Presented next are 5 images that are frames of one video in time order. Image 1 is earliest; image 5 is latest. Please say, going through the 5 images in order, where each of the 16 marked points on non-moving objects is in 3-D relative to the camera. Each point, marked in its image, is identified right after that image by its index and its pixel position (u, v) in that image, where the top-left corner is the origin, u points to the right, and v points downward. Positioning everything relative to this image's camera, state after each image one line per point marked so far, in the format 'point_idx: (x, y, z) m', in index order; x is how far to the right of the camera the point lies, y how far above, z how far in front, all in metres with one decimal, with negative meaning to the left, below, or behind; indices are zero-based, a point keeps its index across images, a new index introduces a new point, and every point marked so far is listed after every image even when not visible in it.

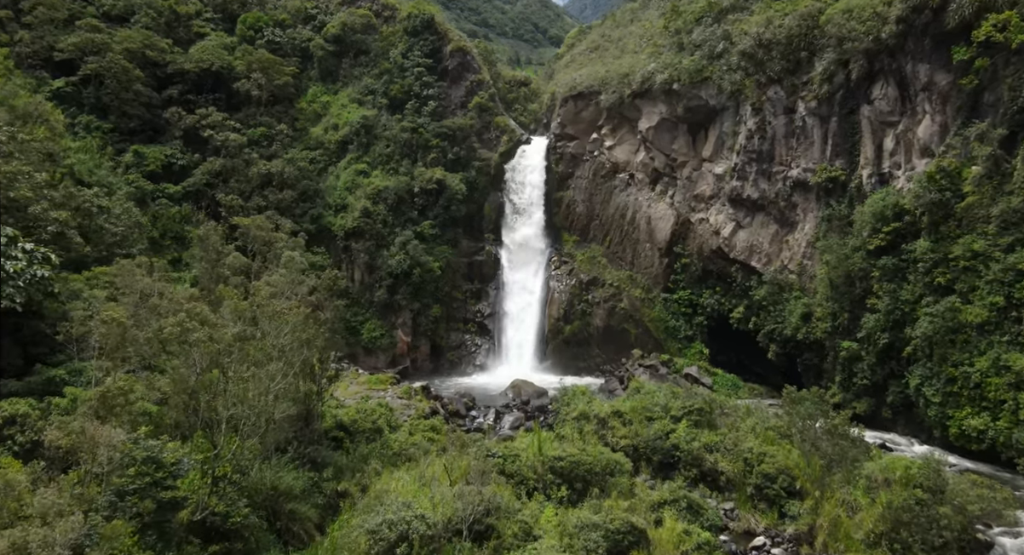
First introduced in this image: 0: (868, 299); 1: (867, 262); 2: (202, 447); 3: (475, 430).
0: (+10.6, -0.6, +18.8) m
1: (+10.6, +0.5, +18.8) m
2: (-5.5, -3.0, +11.2) m
3: (-1.1, -4.6, +18.9) m
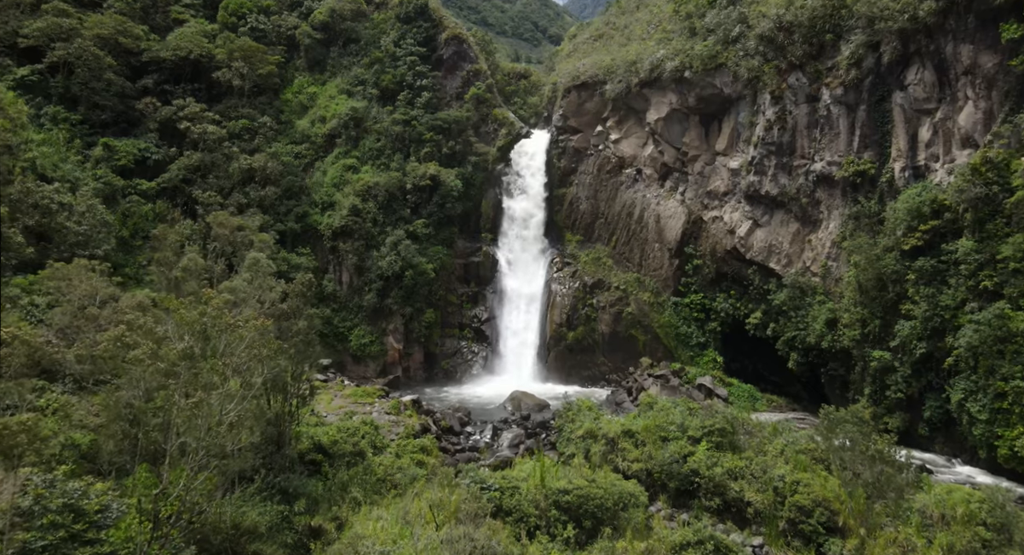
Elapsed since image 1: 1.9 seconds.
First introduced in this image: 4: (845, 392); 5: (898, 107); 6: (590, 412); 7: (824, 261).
0: (+10.6, -0.7, +17.0) m
1: (+10.5, +0.4, +17.1) m
2: (-5.5, -3.1, +9.4) m
3: (-1.1, -4.7, +17.1) m
4: (+10.2, -3.5, +19.3) m
5: (+11.3, +5.0, +18.3) m
6: (+2.2, -3.8, +17.6) m
7: (+9.9, +0.5, +20.0) m
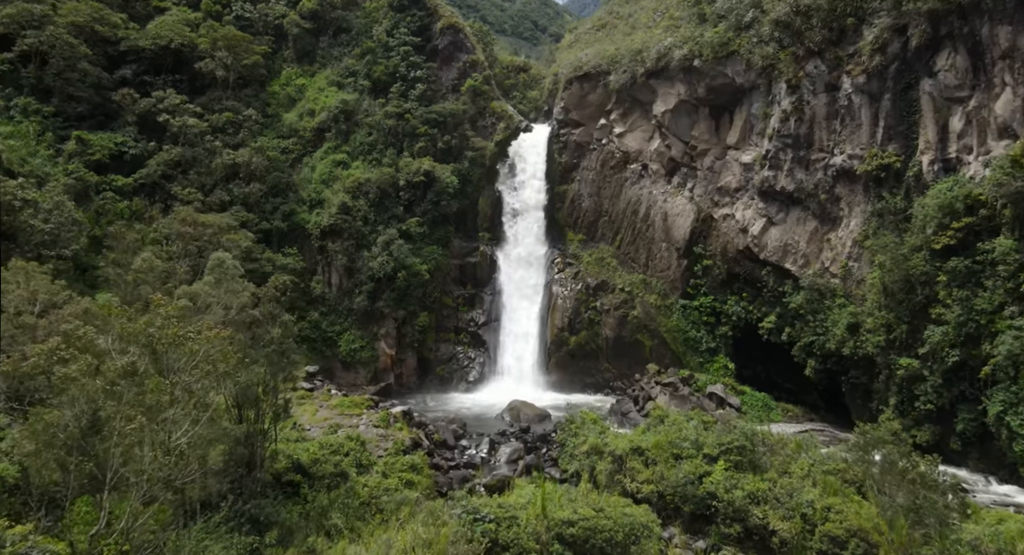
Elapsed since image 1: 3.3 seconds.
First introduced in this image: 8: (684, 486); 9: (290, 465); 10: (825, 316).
0: (+10.5, -0.8, +15.7) m
1: (+10.5, +0.3, +15.8) m
2: (-5.5, -3.1, +8.1) m
3: (-1.2, -4.7, +15.8) m
4: (+10.2, -3.5, +17.9) m
5: (+11.2, +4.9, +17.0) m
6: (+2.1, -3.8, +16.2) m
7: (+9.9, +0.5, +18.7) m
8: (+3.5, -4.2, +12.7) m
9: (-4.5, -3.8, +12.9) m
10: (+9.3, -1.1, +18.6) m
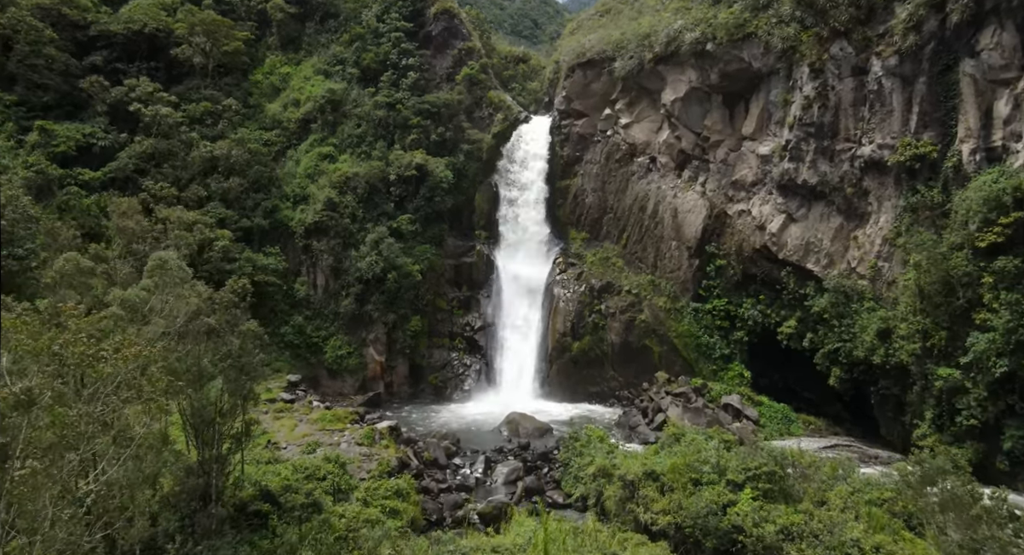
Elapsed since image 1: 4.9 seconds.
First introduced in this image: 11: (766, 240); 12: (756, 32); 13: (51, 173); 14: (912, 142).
0: (+10.5, -0.8, +14.1) m
1: (+10.4, +0.3, +14.2) m
2: (-5.6, -3.2, +6.5) m
3: (-1.2, -4.8, +14.2) m
4: (+10.1, -3.6, +16.3) m
5: (+11.2, +4.9, +15.4) m
6: (+2.1, -3.9, +14.6) m
7: (+9.8, +0.4, +17.1) m
8: (+3.4, -4.3, +11.1) m
9: (-4.6, -3.9, +11.3) m
10: (+9.2, -1.2, +17.0) m
11: (+7.8, +1.2, +19.4) m
12: (+7.5, +7.5, +19.3) m
13: (-13.9, +3.2, +19.0) m
14: (+10.3, +3.5, +16.1) m
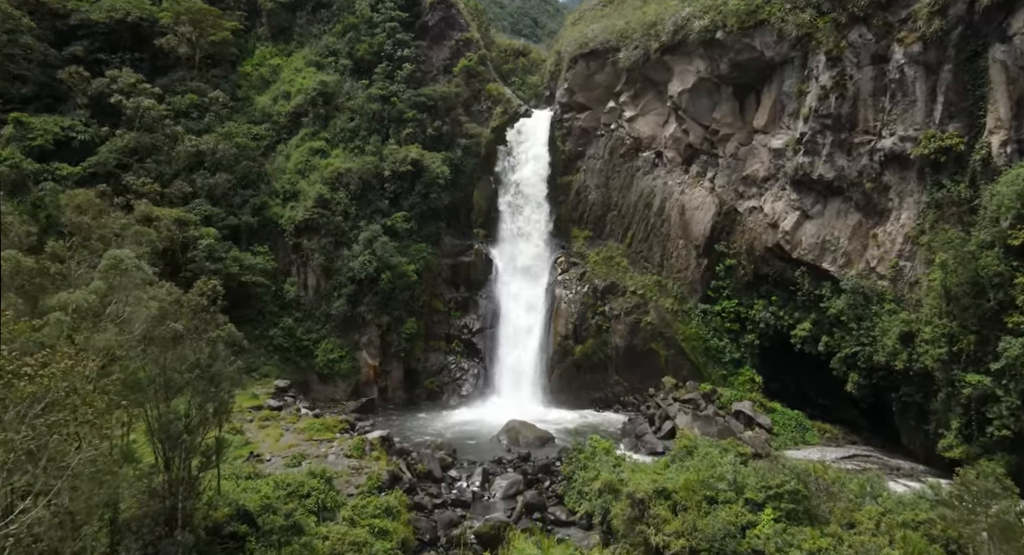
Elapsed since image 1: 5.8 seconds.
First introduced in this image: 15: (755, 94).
0: (+10.4, -0.8, +13.1) m
1: (+10.4, +0.3, +13.2) m
2: (-5.6, -3.2, +5.5) m
3: (-1.2, -4.8, +13.2) m
4: (+10.1, -3.6, +15.4) m
5: (+11.1, +4.9, +14.4) m
6: (+2.1, -3.9, +13.7) m
7: (+9.8, +0.4, +16.1) m
8: (+3.4, -4.3, +10.2) m
9: (-4.6, -3.9, +10.3) m
10: (+9.2, -1.2, +16.1) m
11: (+7.8, +1.1, +18.5) m
12: (+7.5, +7.5, +18.3) m
13: (-13.9, +3.2, +18.0) m
14: (+10.3, +3.5, +15.2) m
15: (+7.7, +5.8, +20.0) m
